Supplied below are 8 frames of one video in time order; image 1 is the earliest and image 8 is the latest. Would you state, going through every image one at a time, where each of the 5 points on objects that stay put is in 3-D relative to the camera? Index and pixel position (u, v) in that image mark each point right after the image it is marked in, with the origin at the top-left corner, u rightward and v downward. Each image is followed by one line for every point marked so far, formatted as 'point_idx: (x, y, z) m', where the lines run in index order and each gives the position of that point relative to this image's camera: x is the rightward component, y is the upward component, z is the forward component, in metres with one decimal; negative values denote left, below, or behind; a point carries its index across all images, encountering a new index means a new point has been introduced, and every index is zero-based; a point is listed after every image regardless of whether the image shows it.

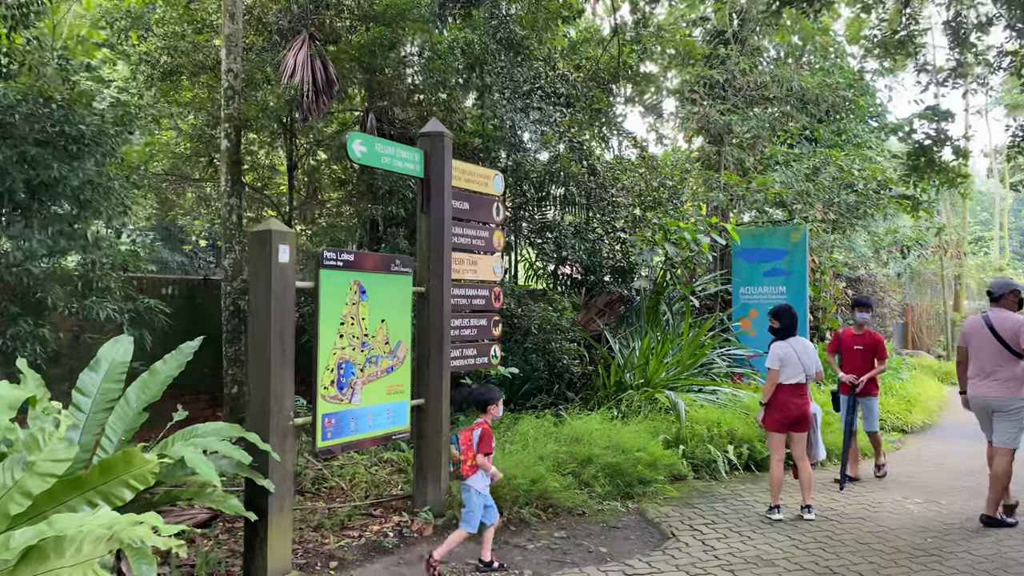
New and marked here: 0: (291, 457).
0: (-1.0, -0.8, +4.0) m
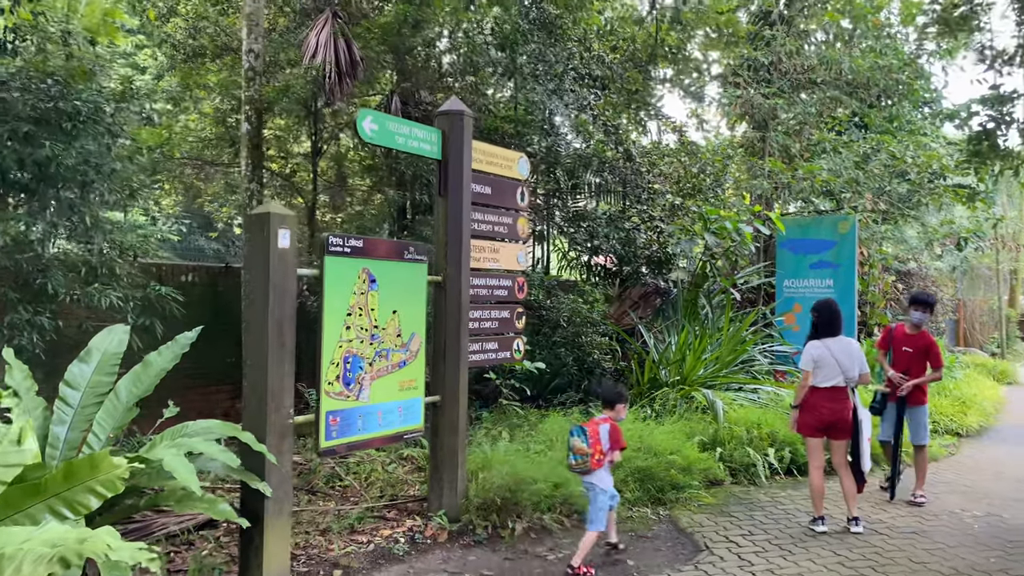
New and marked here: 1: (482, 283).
0: (-1.0, -0.7, +3.7) m
1: (-0.2, 0.0, +5.0) m
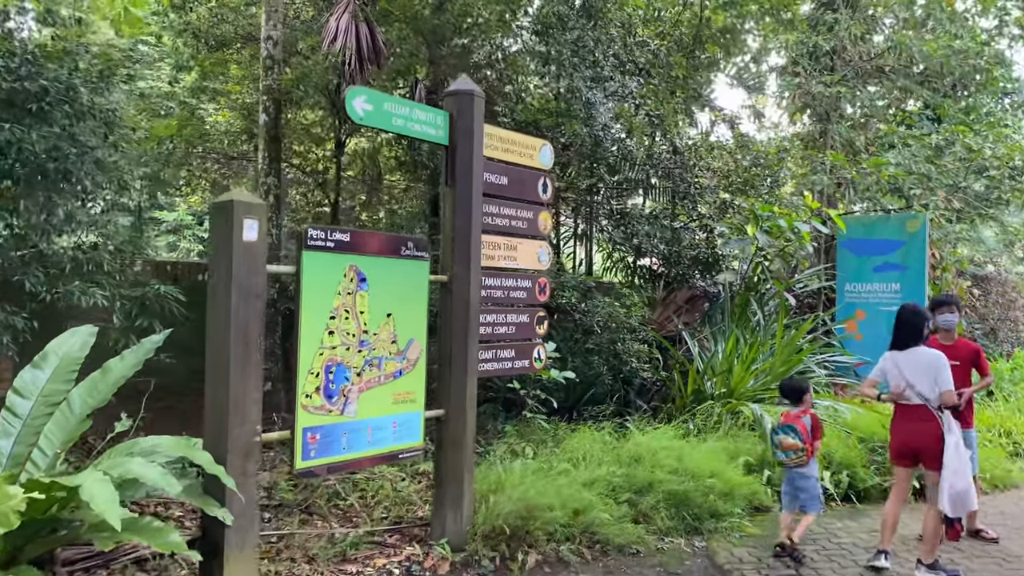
0: (-1.0, -0.7, +3.2) m
1: (-0.1, 0.0, +4.5) m
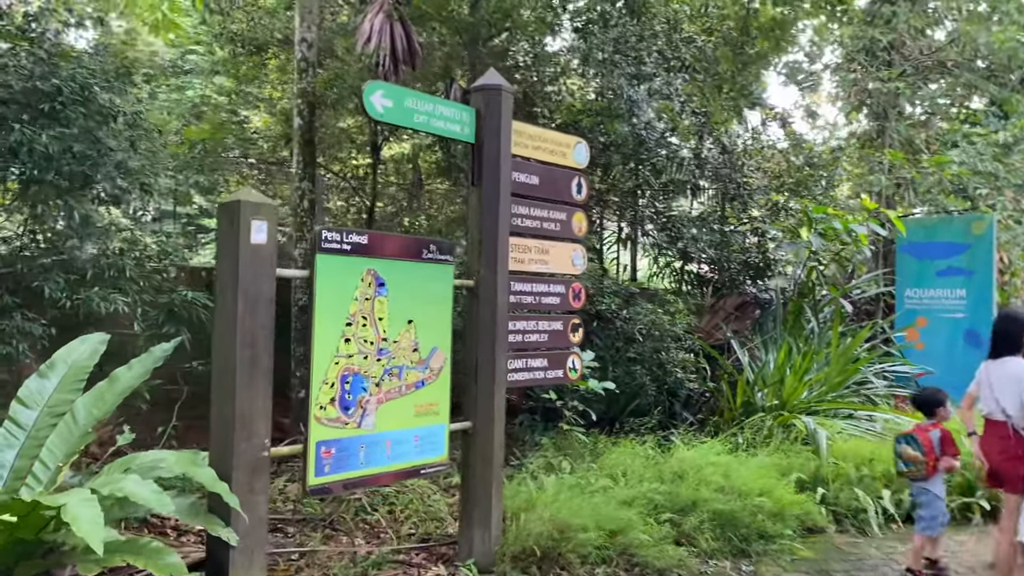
0: (-0.9, -0.7, +3.0) m
1: (+0.1, 0.0, +4.3) m
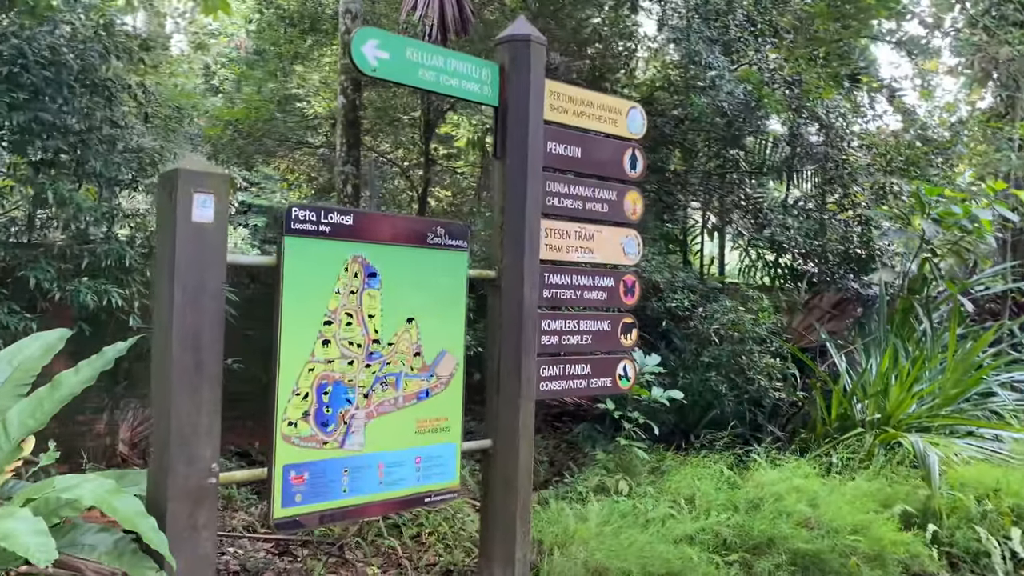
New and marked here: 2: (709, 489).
0: (-0.9, -0.7, +2.5) m
1: (+0.2, 0.0, +3.6) m
2: (+1.0, -1.0, +4.4) m
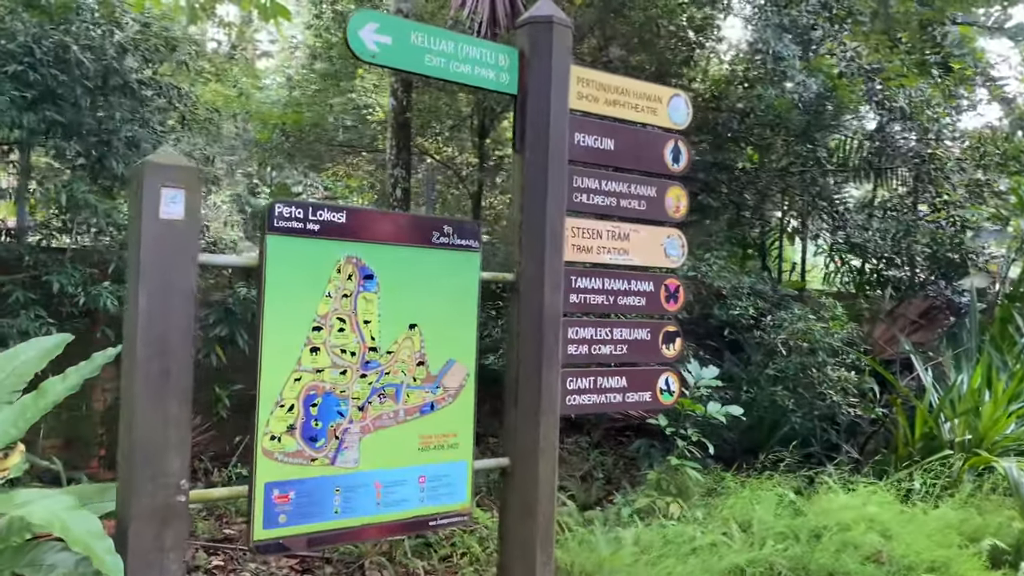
0: (-0.9, -0.7, +2.3) m
1: (+0.3, 0.0, +3.3) m
2: (+1.2, -1.0, +4.0) m
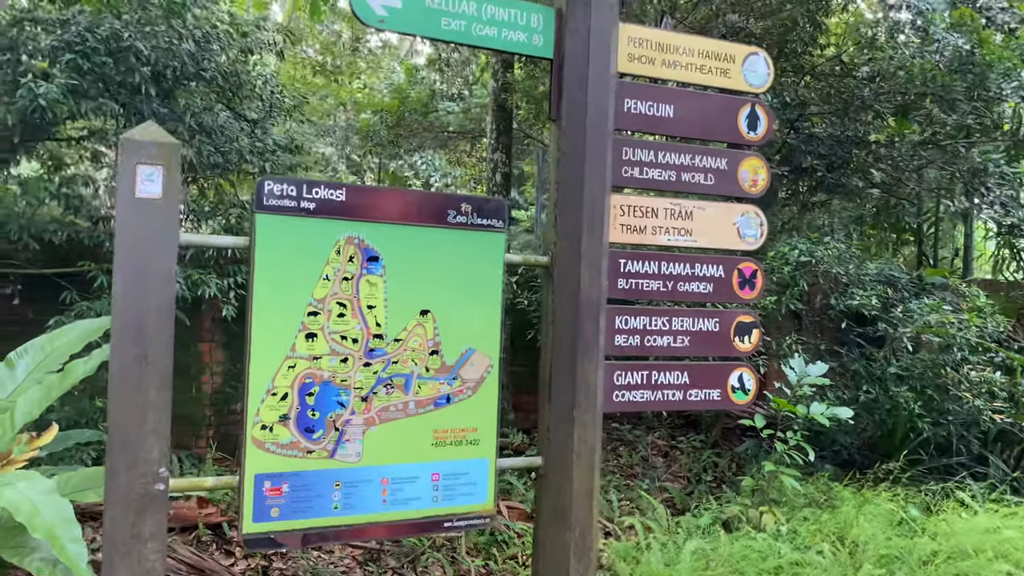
0: (-0.9, -0.7, +2.2) m
1: (+0.5, +0.1, +2.9) m
2: (+1.4, -1.0, +3.5) m
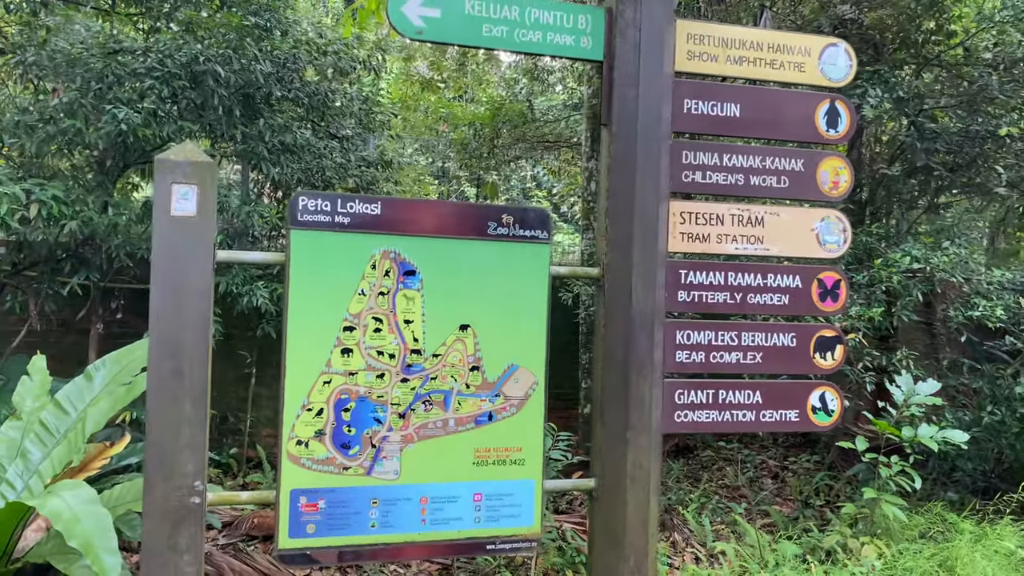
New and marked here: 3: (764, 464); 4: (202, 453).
0: (-0.8, -0.7, +2.2) m
1: (+0.6, 0.0, +2.7) m
2: (+1.7, -1.0, +3.1) m
3: (+1.6, -1.1, +5.5) m
4: (-0.8, -0.4, +2.3) m
